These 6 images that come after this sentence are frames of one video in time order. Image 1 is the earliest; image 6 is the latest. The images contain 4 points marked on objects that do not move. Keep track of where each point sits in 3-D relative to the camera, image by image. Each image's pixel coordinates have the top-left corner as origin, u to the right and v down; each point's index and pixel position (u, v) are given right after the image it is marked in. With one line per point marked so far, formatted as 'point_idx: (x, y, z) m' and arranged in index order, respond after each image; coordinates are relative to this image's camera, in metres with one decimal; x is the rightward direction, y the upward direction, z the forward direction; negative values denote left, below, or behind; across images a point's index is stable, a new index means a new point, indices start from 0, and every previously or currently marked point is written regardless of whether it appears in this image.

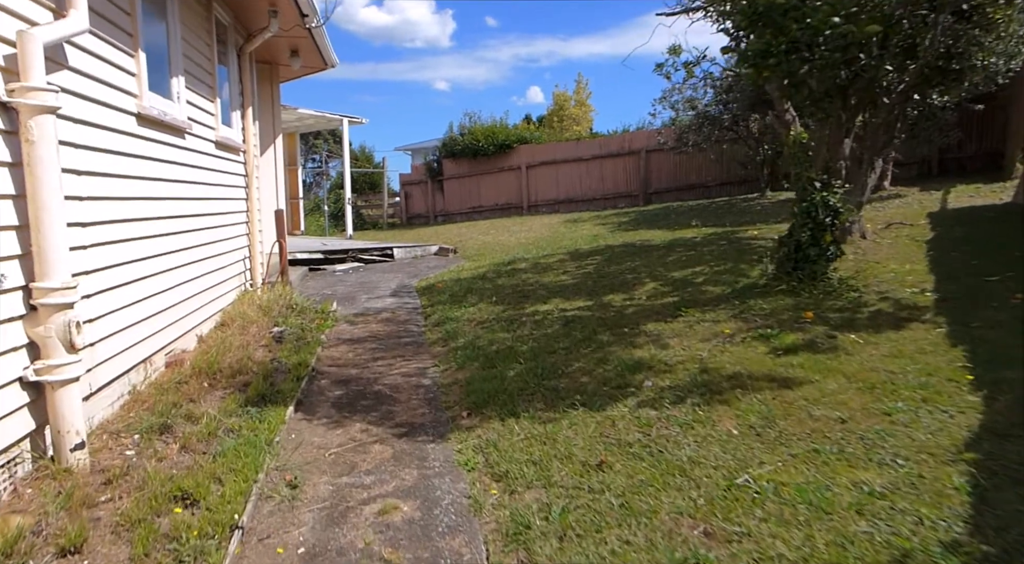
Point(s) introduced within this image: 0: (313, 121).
0: (-4.1, +3.3, +13.5) m
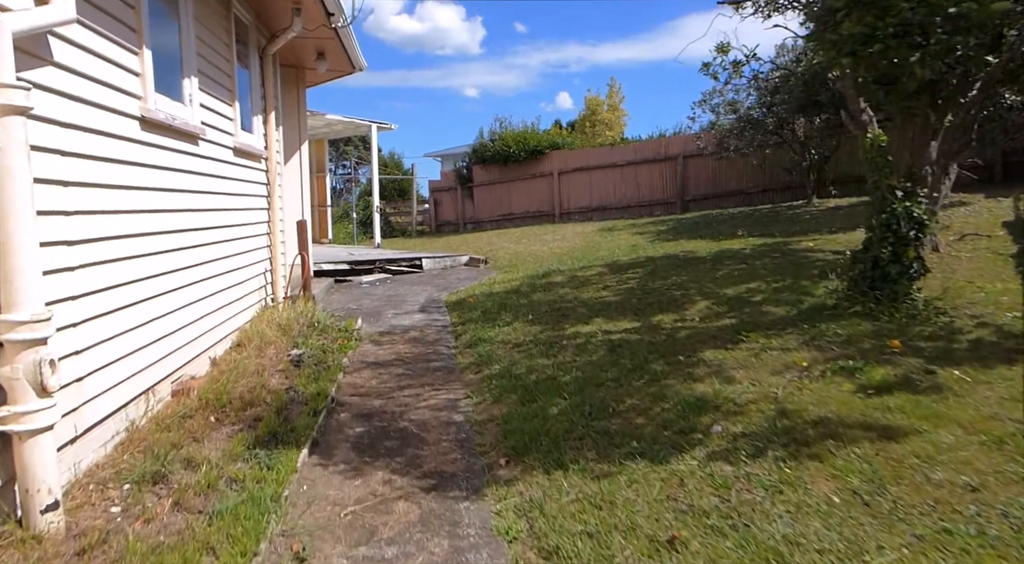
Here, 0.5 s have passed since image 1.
0: (-3.4, +3.1, +13.2) m
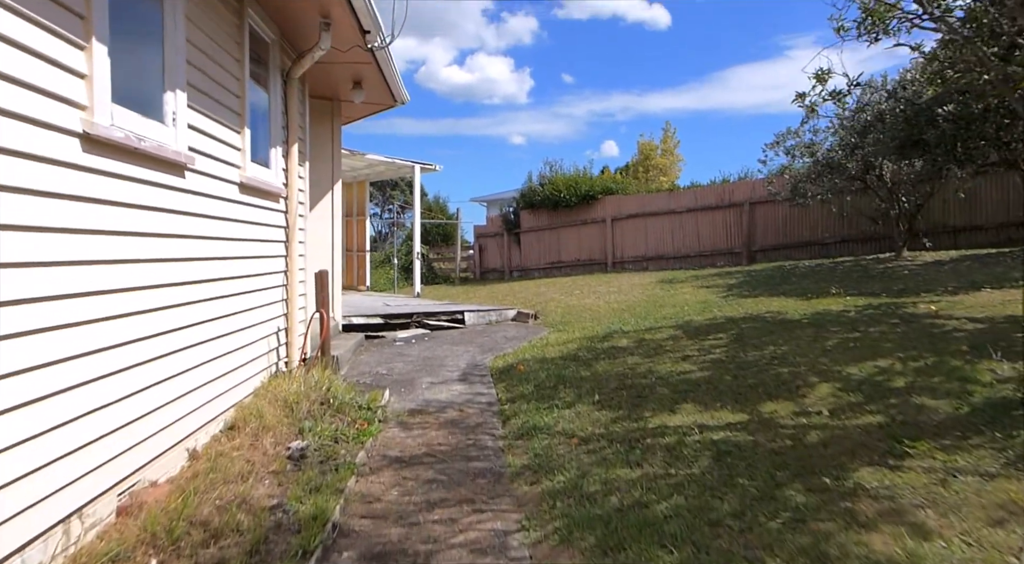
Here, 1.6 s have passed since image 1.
0: (-2.4, +2.2, +12.5) m
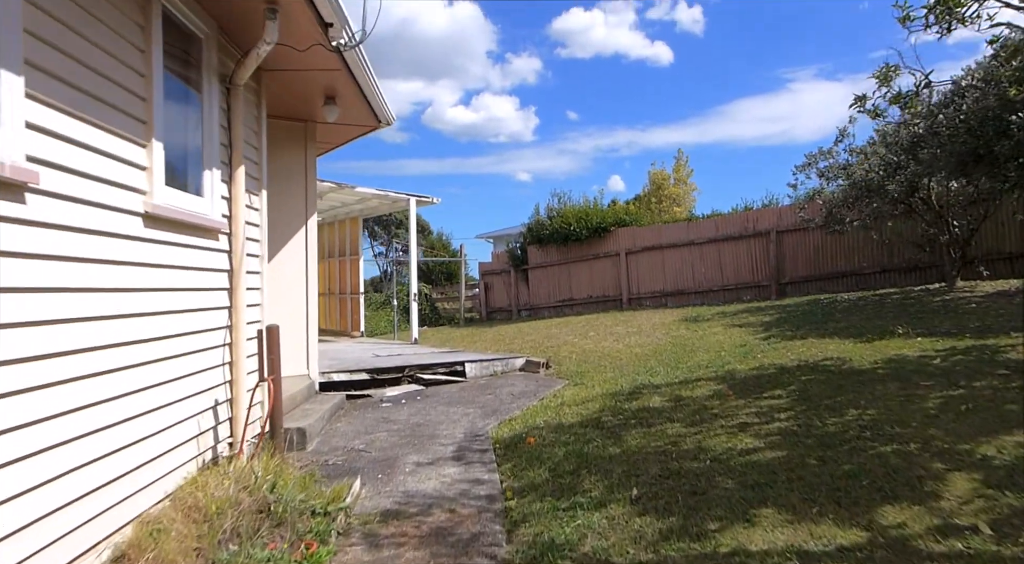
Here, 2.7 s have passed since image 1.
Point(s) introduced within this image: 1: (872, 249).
0: (-2.4, +1.4, +11.5) m
1: (+6.6, +0.6, +11.9) m
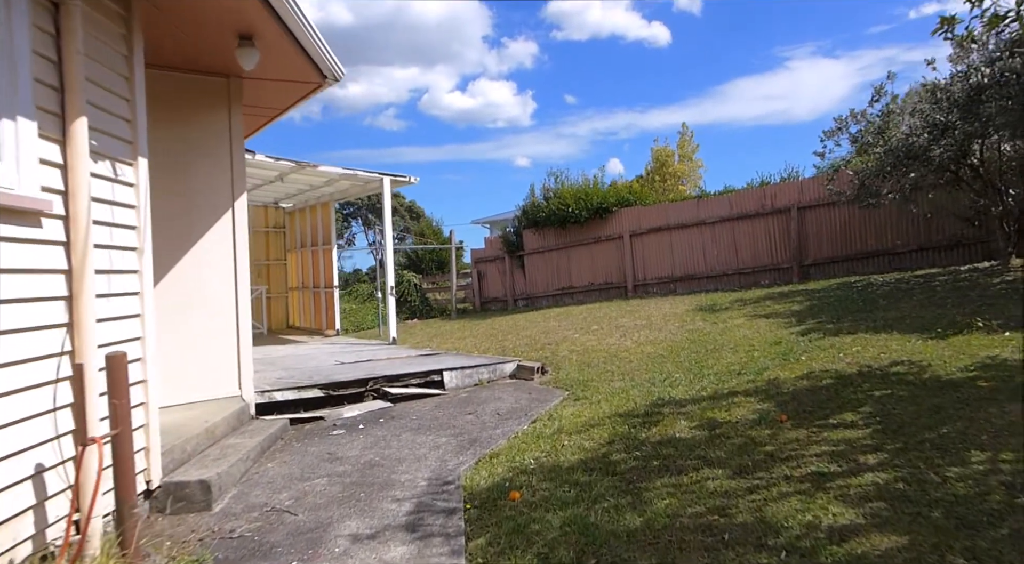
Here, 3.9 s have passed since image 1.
0: (-2.5, +1.5, +10.1) m
1: (+6.4, +0.9, +10.6) m
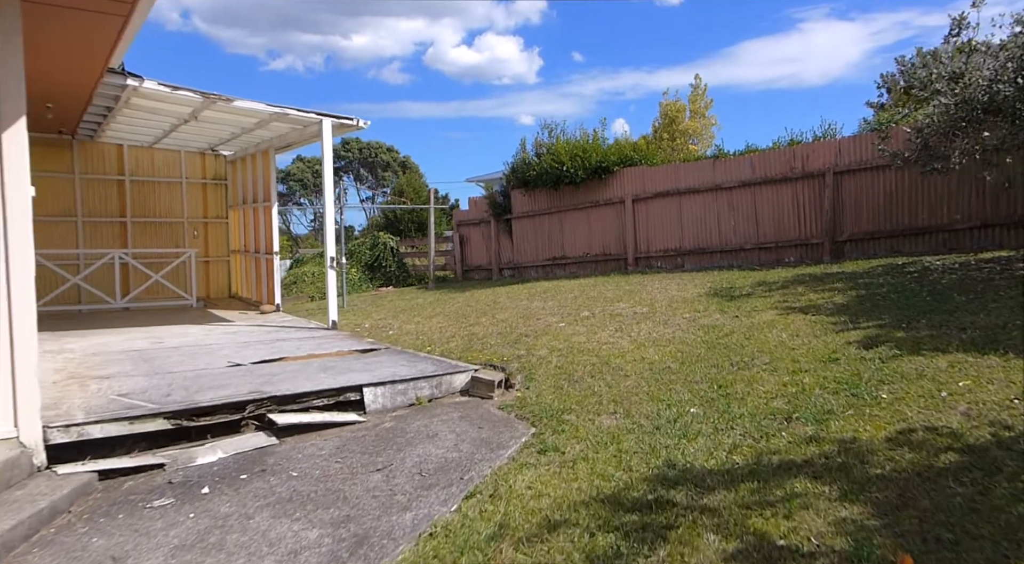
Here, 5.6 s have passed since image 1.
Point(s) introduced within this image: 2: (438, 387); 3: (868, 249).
0: (-2.8, +1.9, +8.1) m
1: (+6.1, +1.1, +8.6) m
2: (-0.5, -0.8, +4.7) m
3: (+5.2, +0.5, +9.5) m
